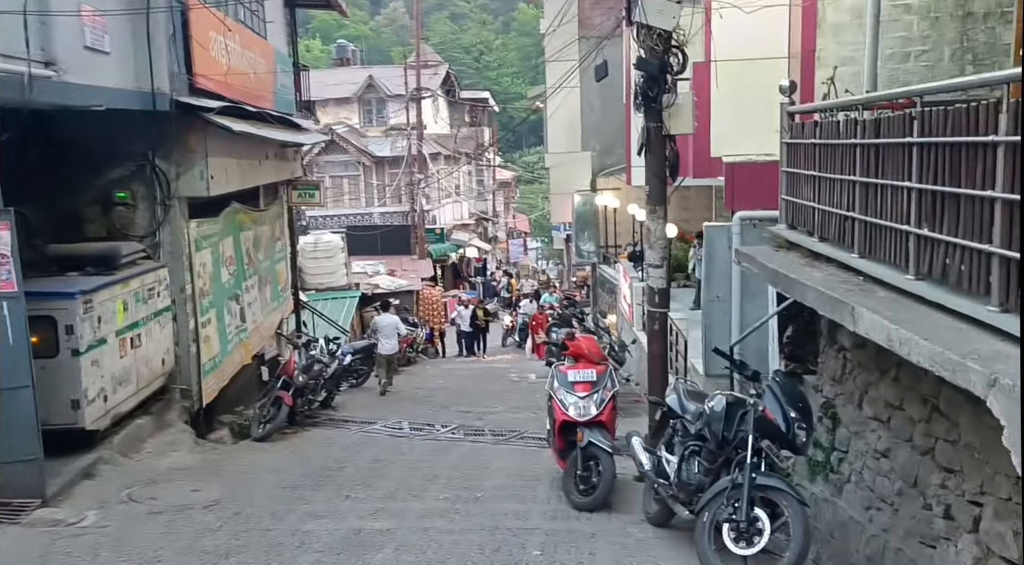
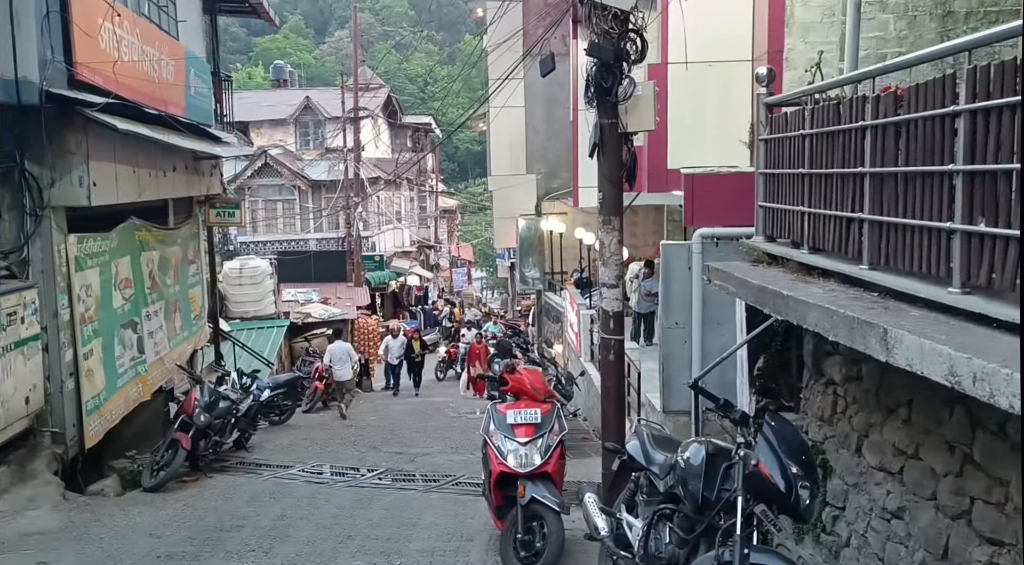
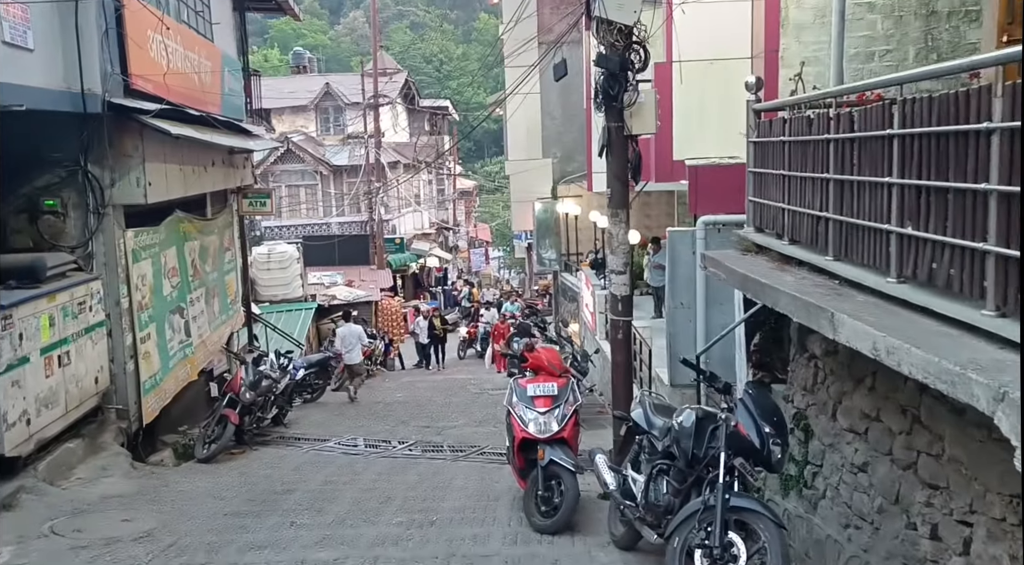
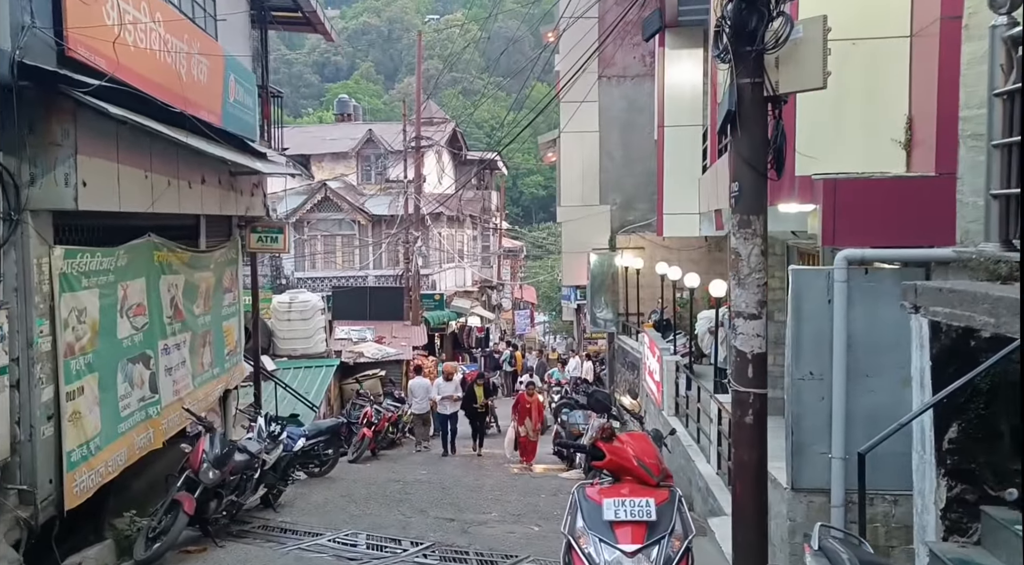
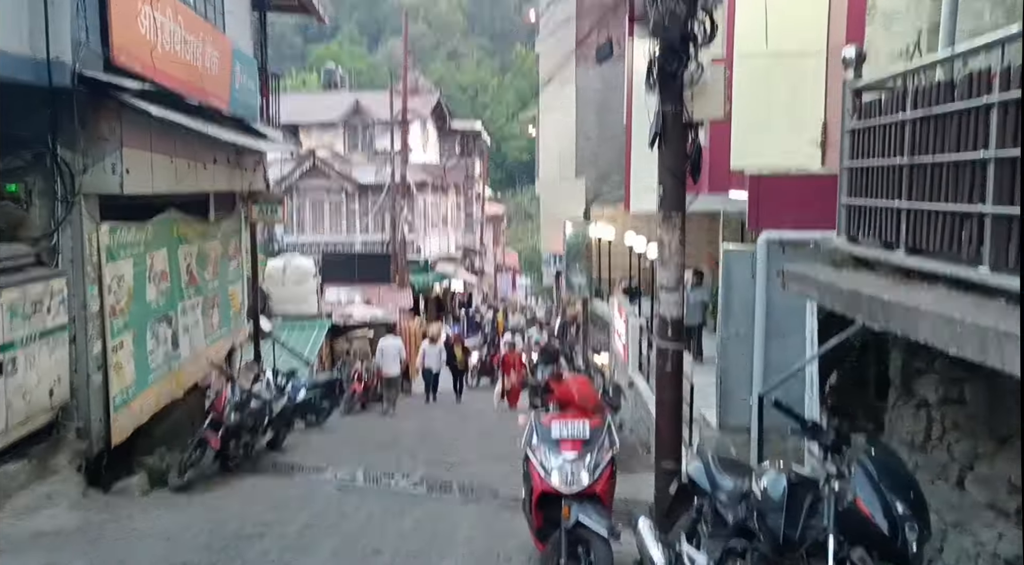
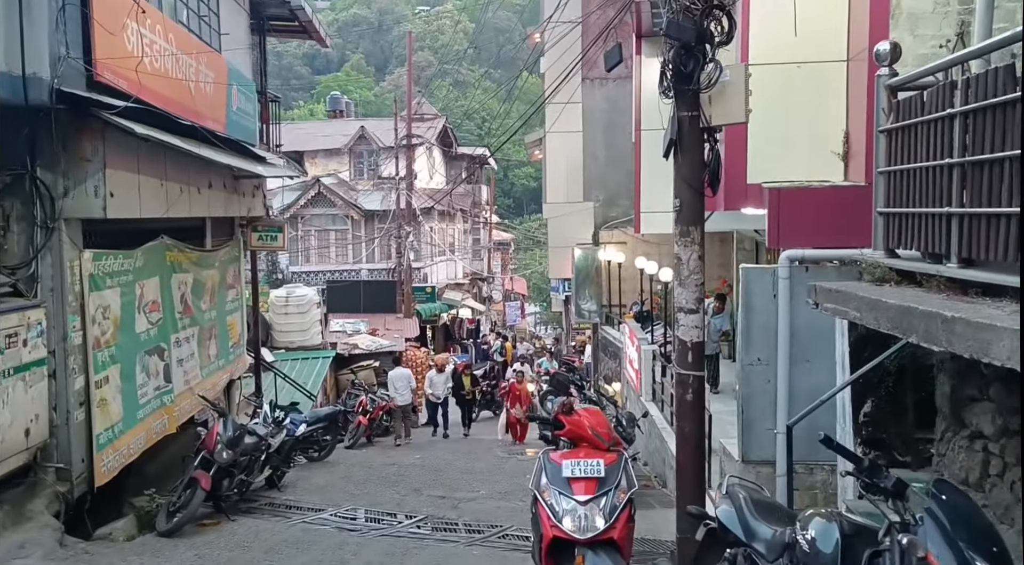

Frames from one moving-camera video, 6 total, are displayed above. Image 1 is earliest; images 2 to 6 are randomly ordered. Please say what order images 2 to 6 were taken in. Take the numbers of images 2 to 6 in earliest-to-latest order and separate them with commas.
3, 2, 5, 6, 4
